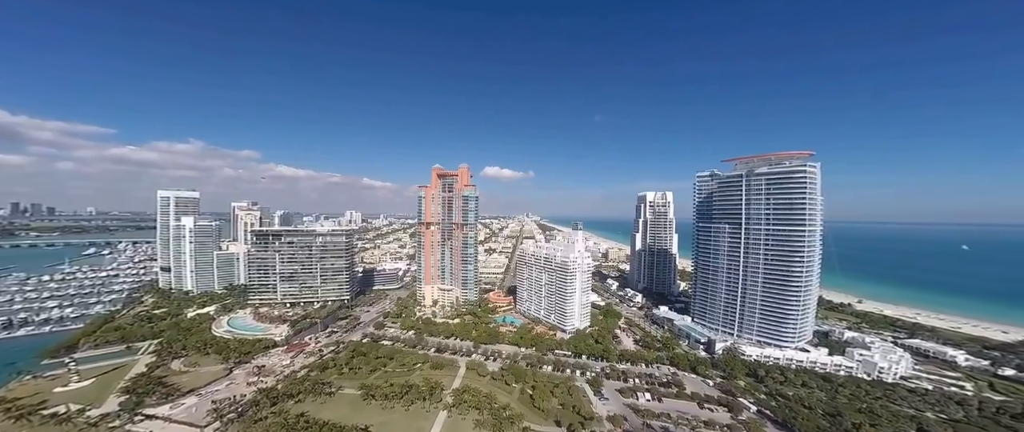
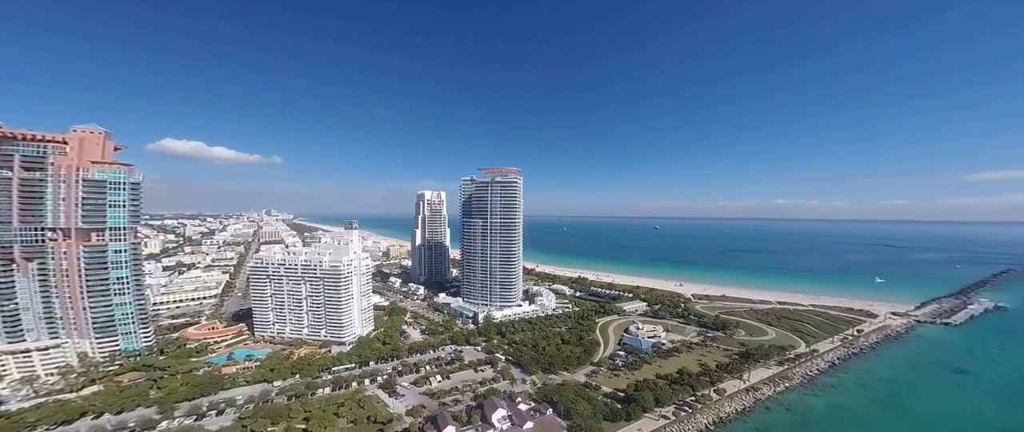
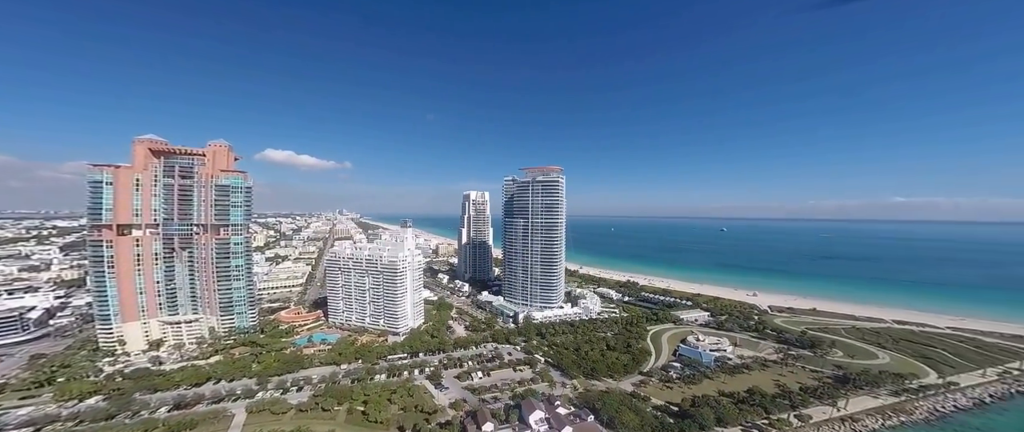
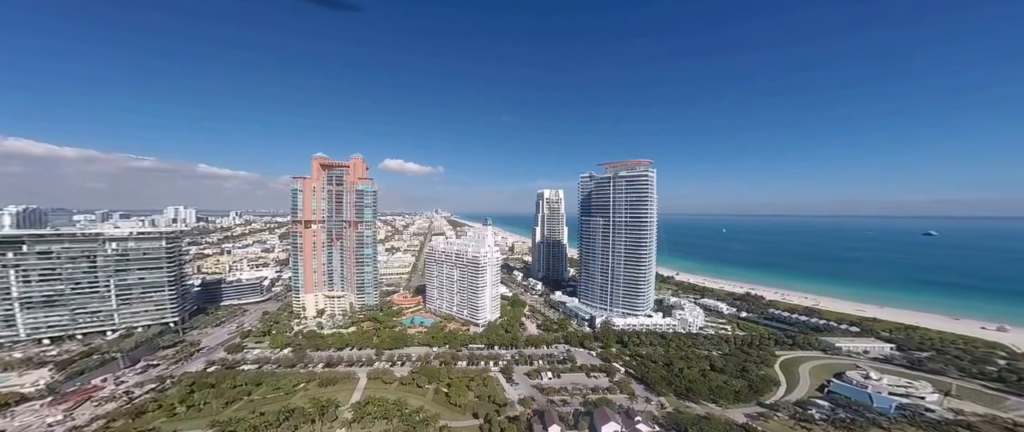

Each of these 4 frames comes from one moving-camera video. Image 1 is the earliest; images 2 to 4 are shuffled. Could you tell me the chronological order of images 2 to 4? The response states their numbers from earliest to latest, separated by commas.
4, 3, 2
